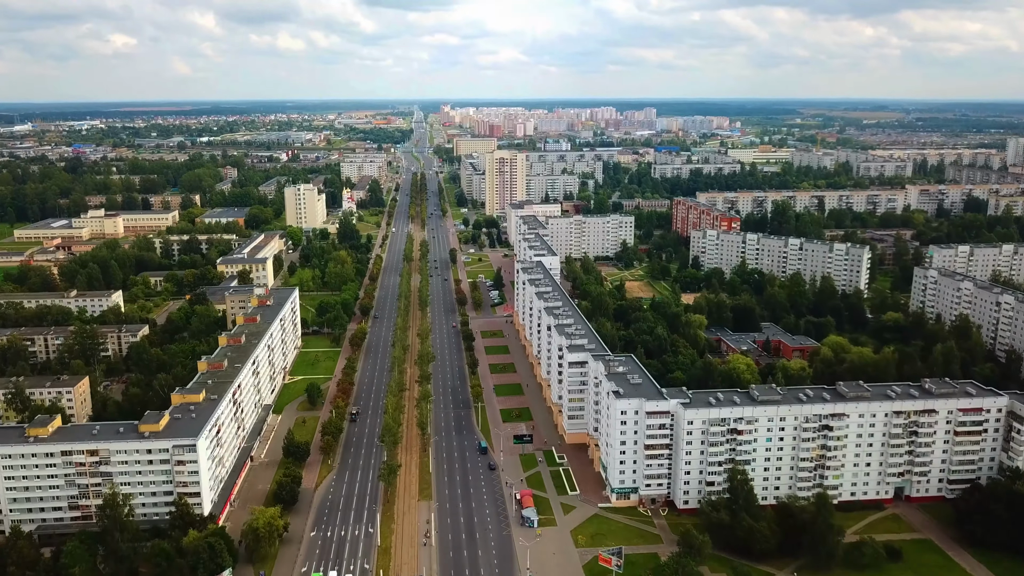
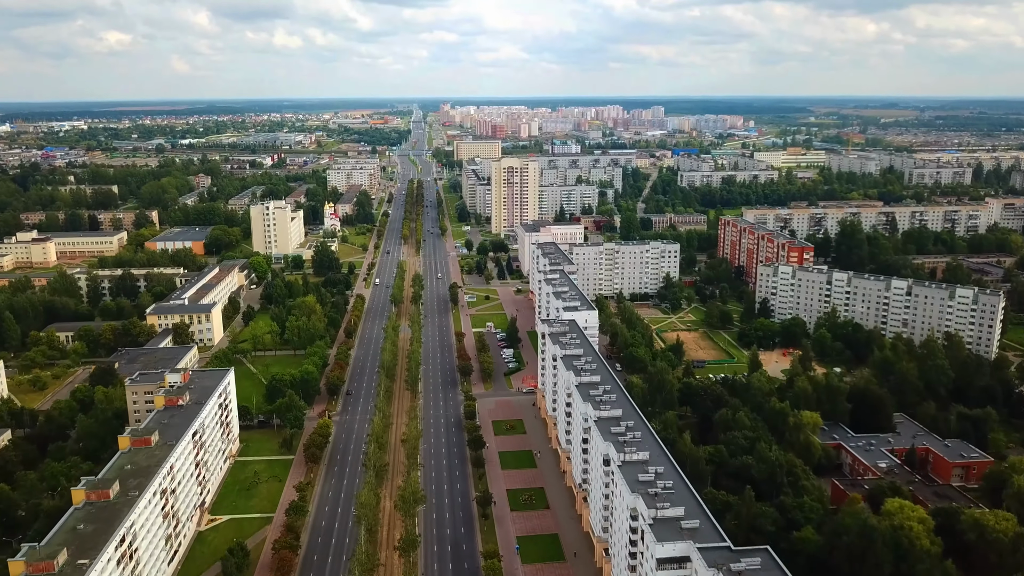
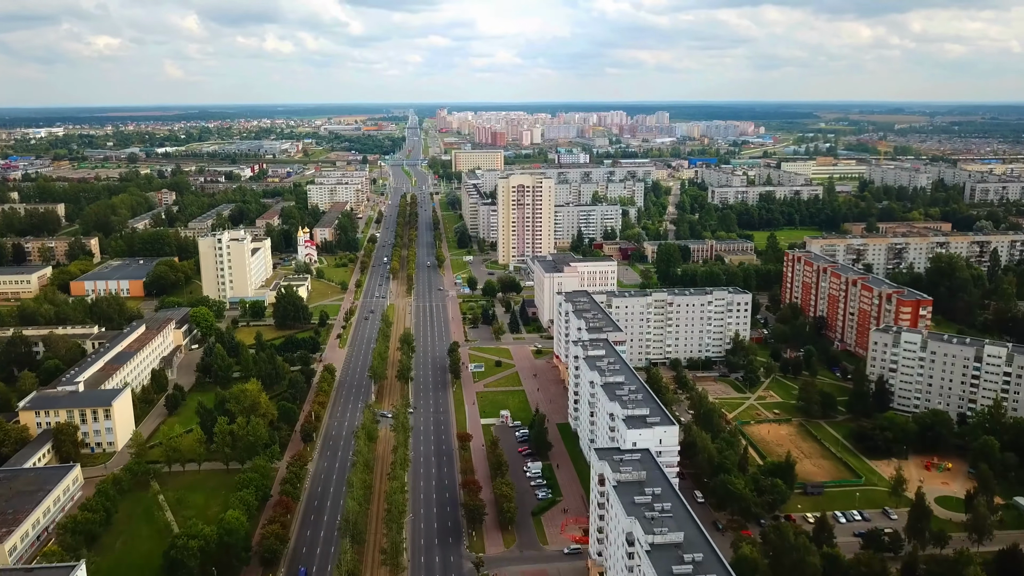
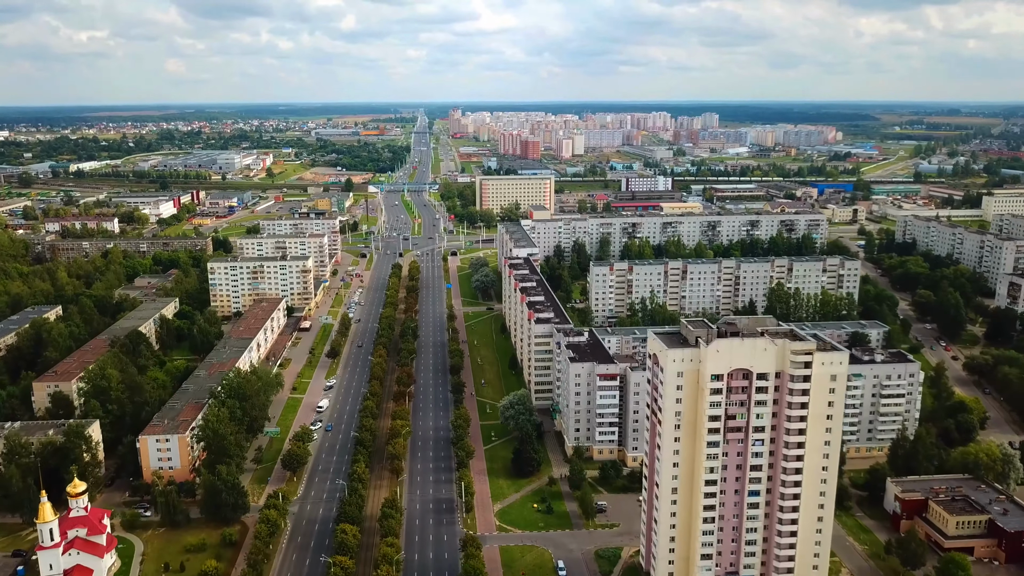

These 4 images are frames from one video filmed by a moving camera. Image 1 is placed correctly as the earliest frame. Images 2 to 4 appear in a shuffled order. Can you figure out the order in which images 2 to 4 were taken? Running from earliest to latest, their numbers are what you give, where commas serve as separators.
2, 3, 4
